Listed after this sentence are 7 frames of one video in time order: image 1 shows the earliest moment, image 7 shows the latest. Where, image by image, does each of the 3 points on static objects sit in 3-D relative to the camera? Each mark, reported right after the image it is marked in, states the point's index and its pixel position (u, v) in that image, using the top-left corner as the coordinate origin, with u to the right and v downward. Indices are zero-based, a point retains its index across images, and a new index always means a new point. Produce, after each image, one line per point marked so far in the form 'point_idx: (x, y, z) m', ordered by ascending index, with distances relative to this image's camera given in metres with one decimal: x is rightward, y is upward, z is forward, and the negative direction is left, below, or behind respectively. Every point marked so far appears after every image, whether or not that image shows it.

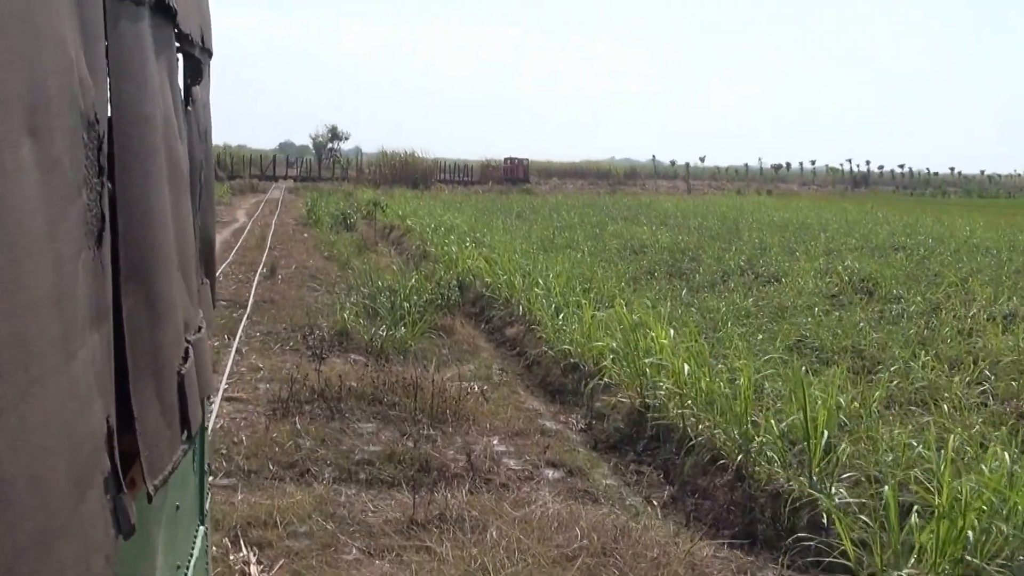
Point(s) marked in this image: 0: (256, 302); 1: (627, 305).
0: (-3.5, -0.2, +10.7) m
1: (+1.4, -0.2, +9.6) m
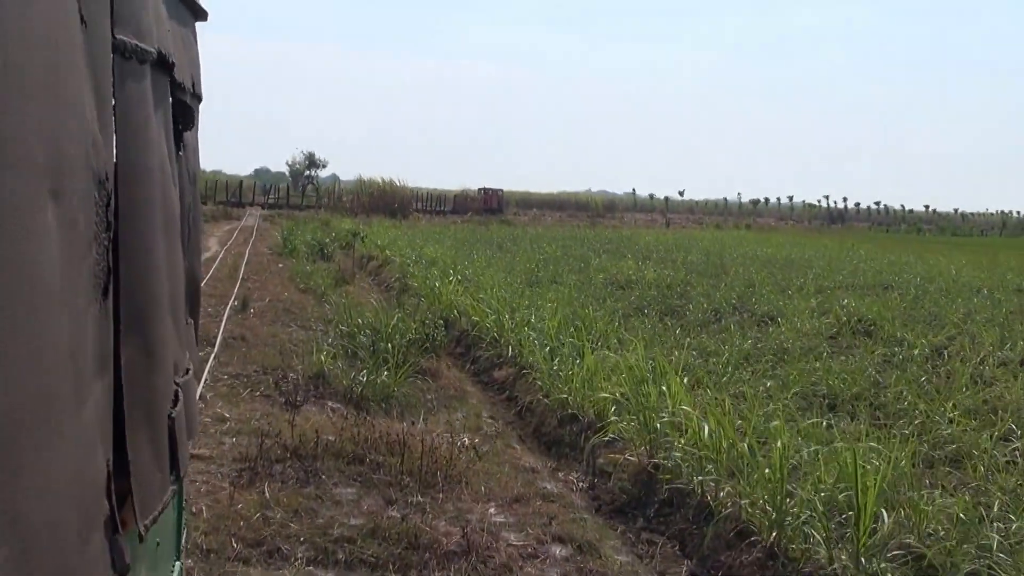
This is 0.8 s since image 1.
0: (-3.7, -0.7, +10.0) m
1: (+1.3, -0.7, +9.0) m
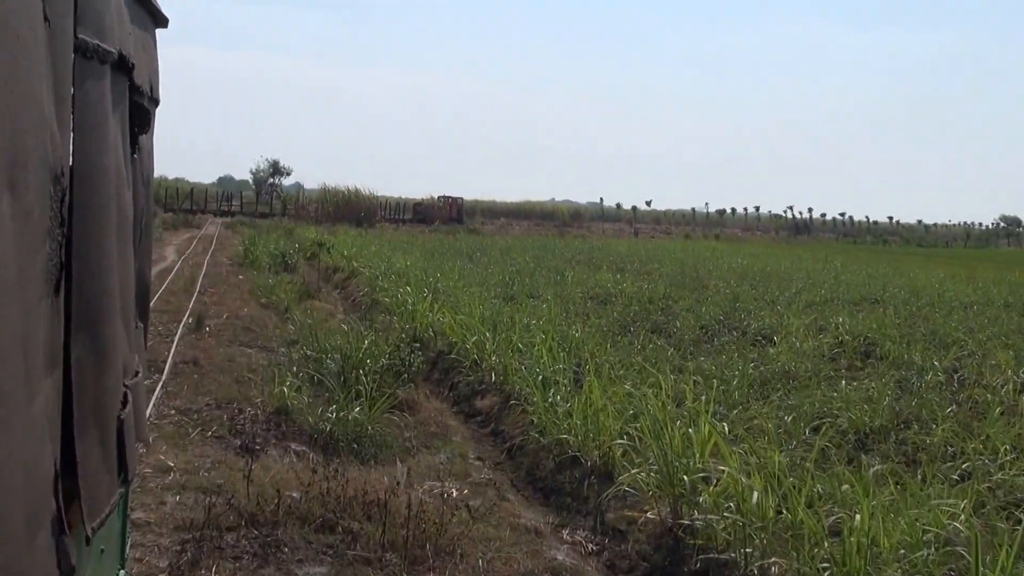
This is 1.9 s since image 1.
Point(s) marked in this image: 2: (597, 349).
0: (-3.9, -0.9, +8.9) m
1: (+1.1, -0.9, +8.2) m
2: (+1.1, -0.8, +9.7) m
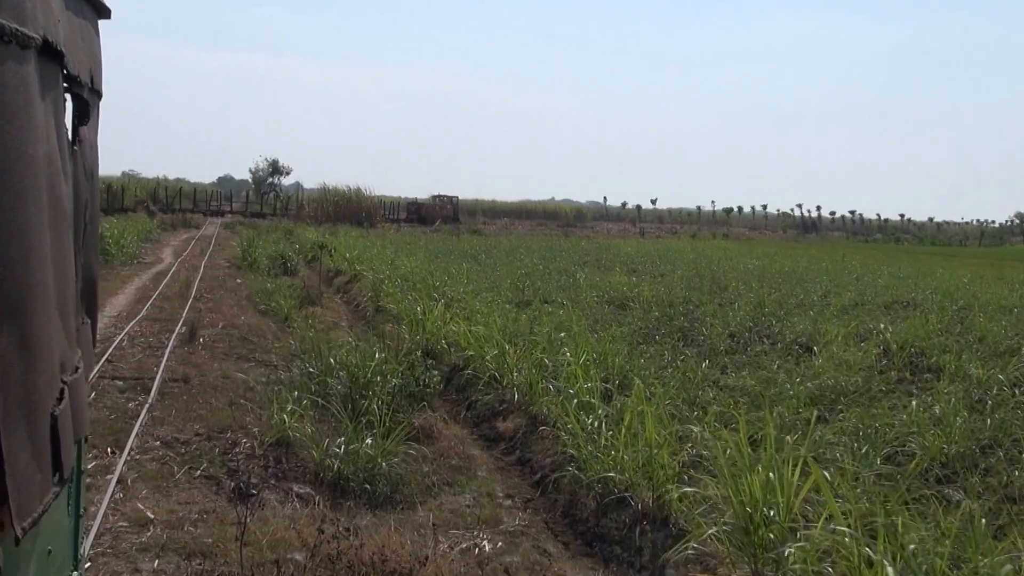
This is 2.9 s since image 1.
0: (-3.6, -1.0, +8.1) m
1: (+1.4, -1.0, +7.3) m
2: (+1.3, -0.9, +8.9) m
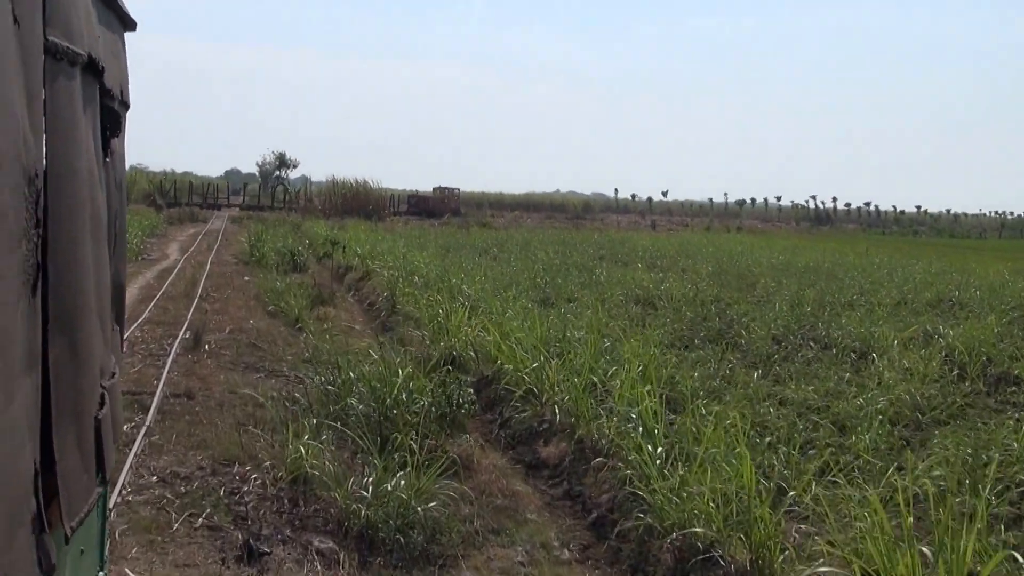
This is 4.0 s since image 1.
0: (-3.2, -1.0, +7.2) m
1: (+1.8, -1.1, +6.4) m
2: (+1.7, -0.9, +8.0) m
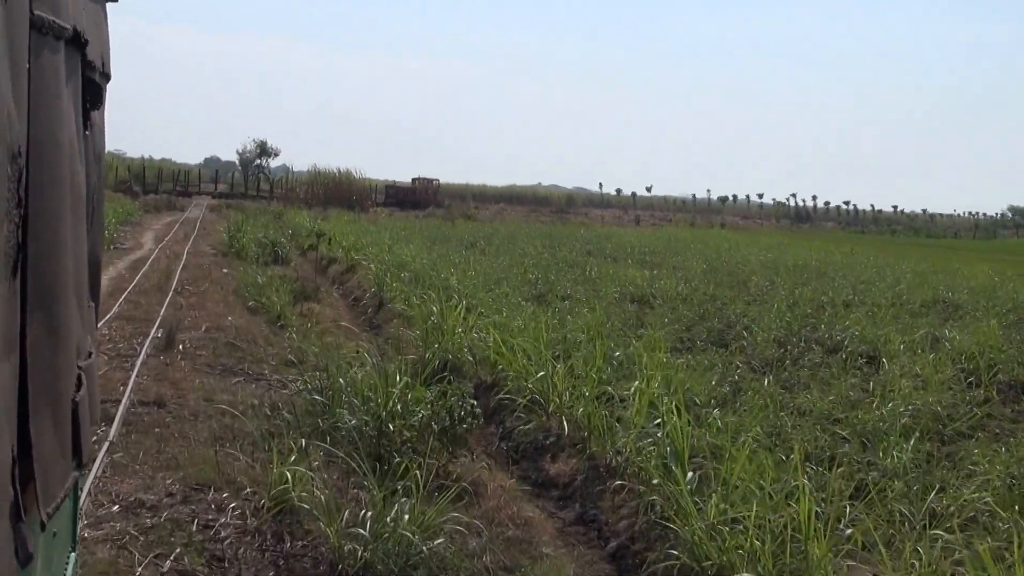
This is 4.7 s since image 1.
0: (-3.2, -1.0, +6.6) m
1: (+1.8, -1.1, +5.9) m
2: (+1.7, -0.9, +7.4) m
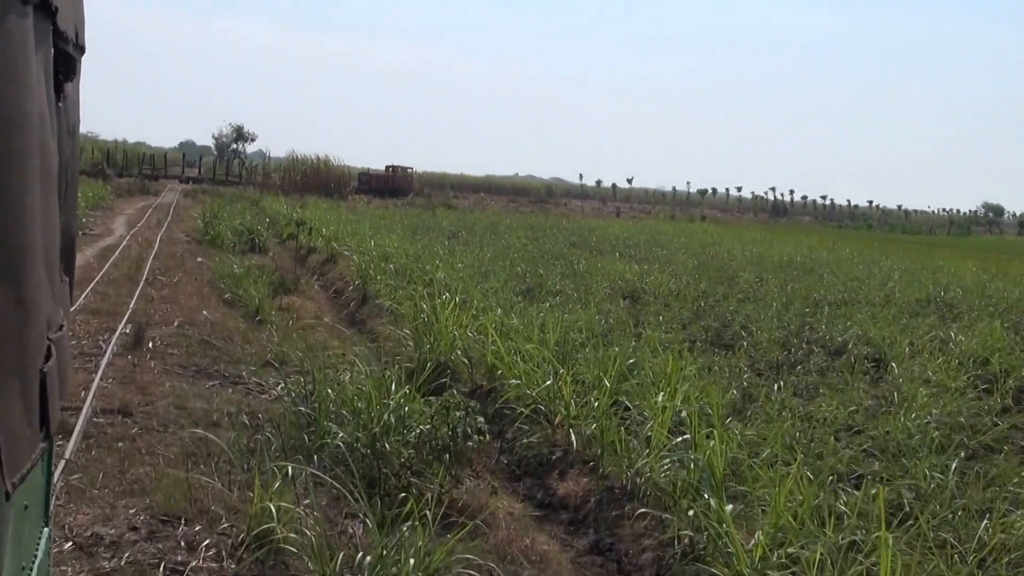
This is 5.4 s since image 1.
0: (-3.2, -1.0, +5.9) m
1: (+1.9, -1.1, +5.4) m
2: (+1.7, -0.9, +6.9) m
